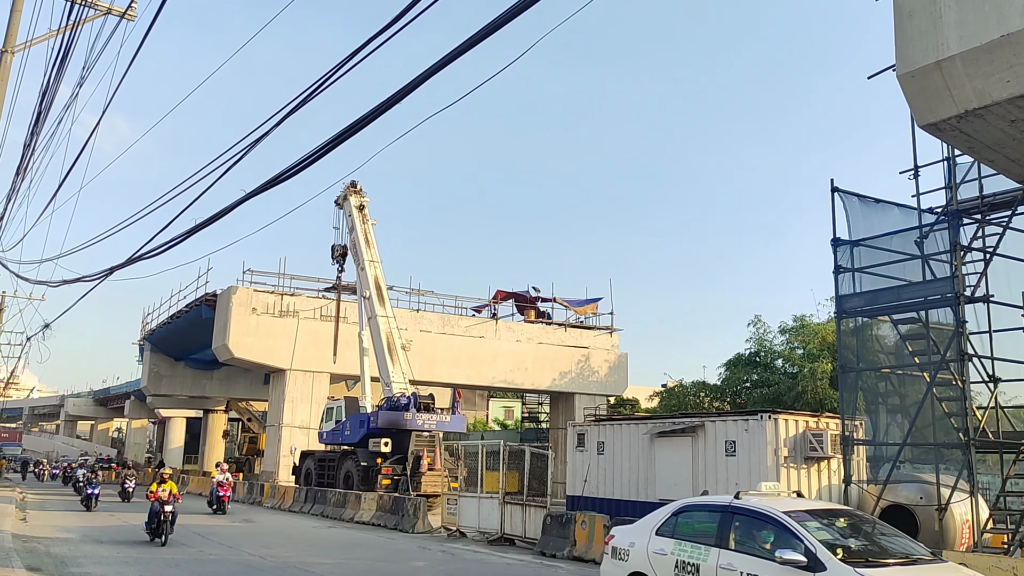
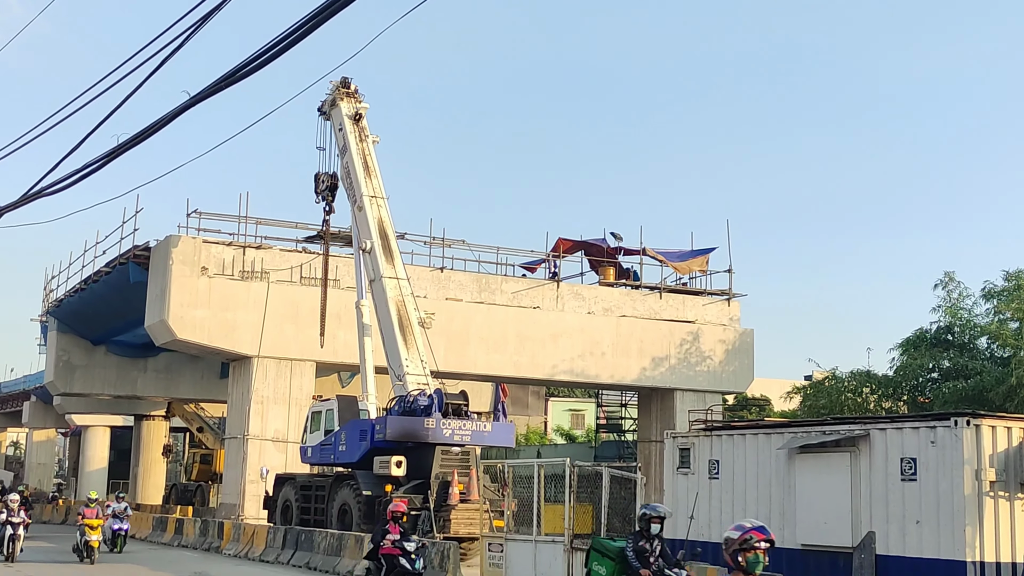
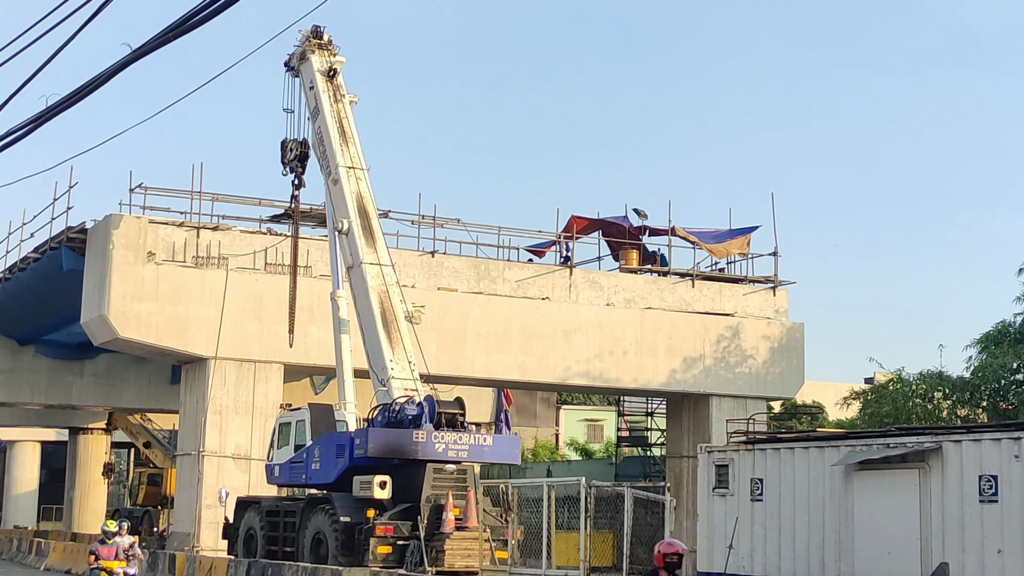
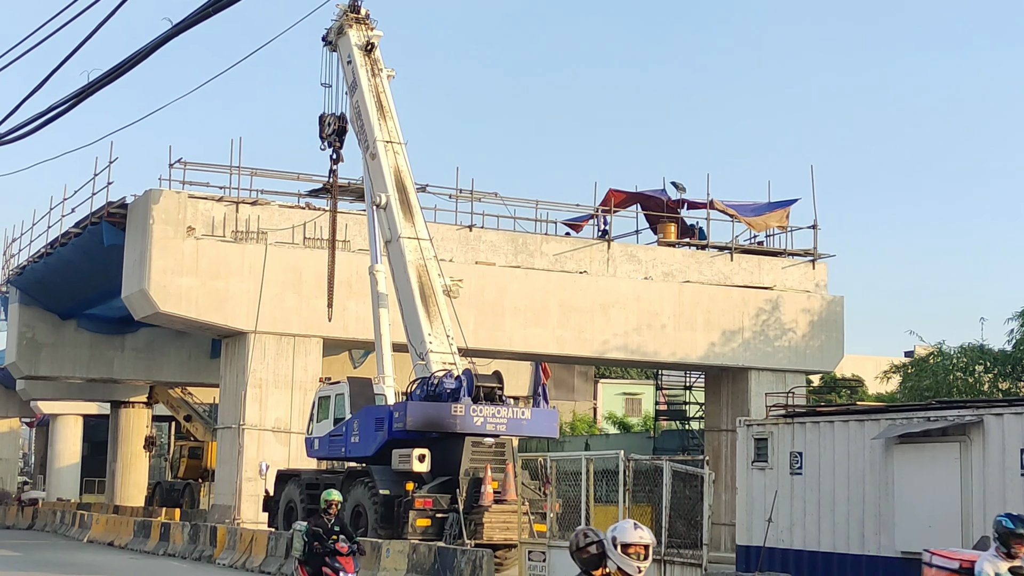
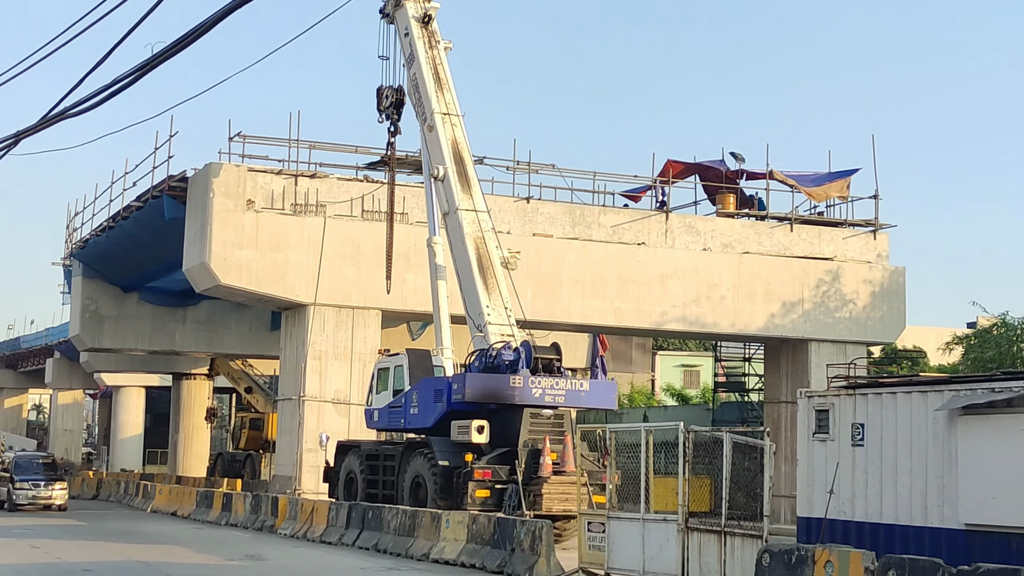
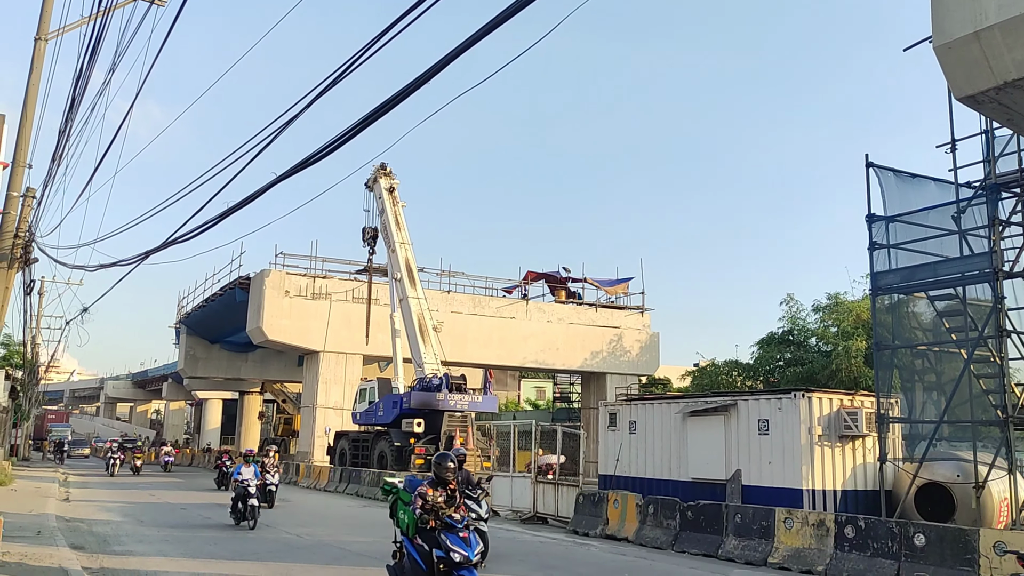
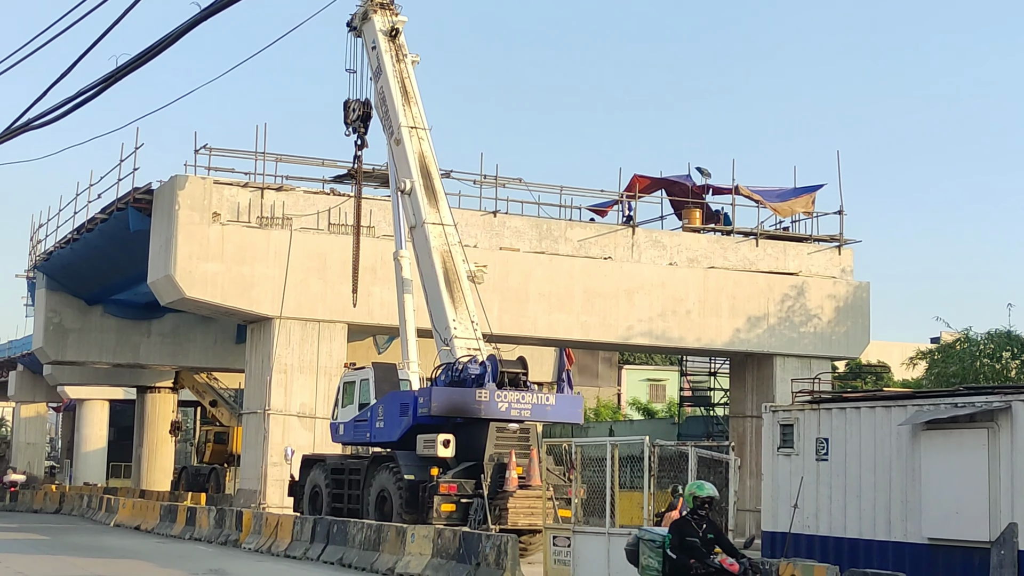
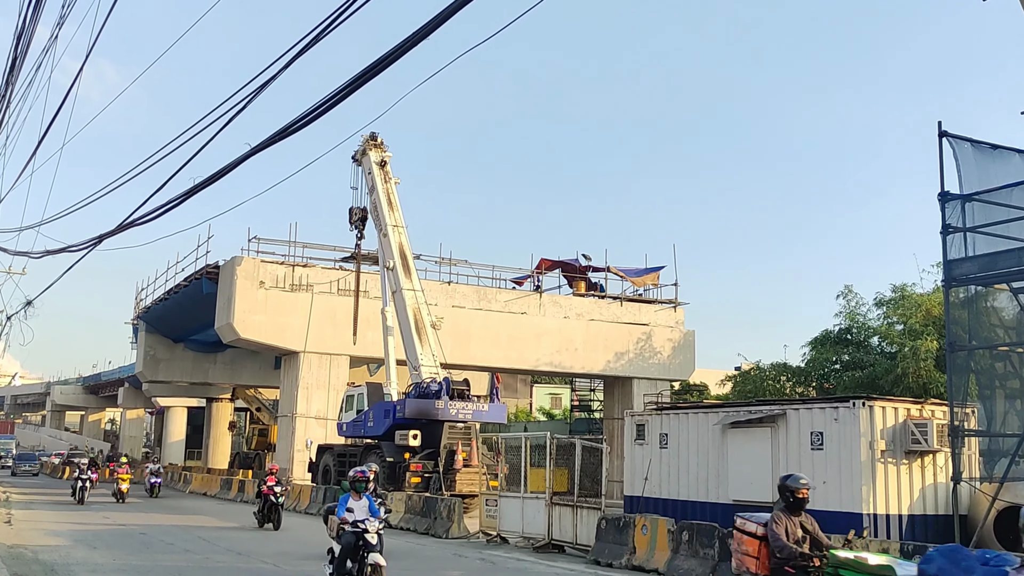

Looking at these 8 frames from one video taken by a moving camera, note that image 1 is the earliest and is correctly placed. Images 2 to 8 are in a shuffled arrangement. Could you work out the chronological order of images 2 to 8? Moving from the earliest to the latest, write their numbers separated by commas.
6, 8, 2, 3, 4, 7, 5
